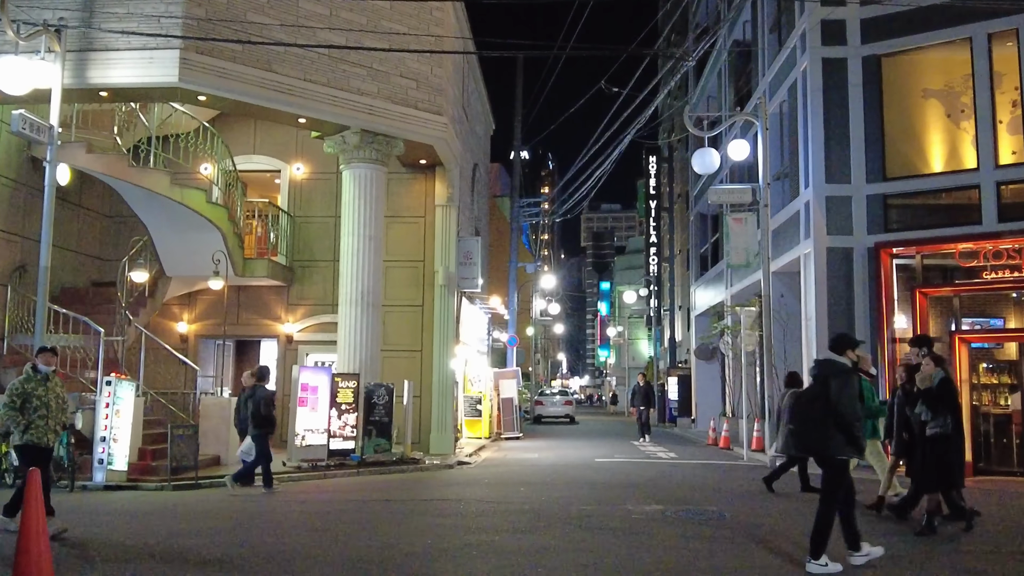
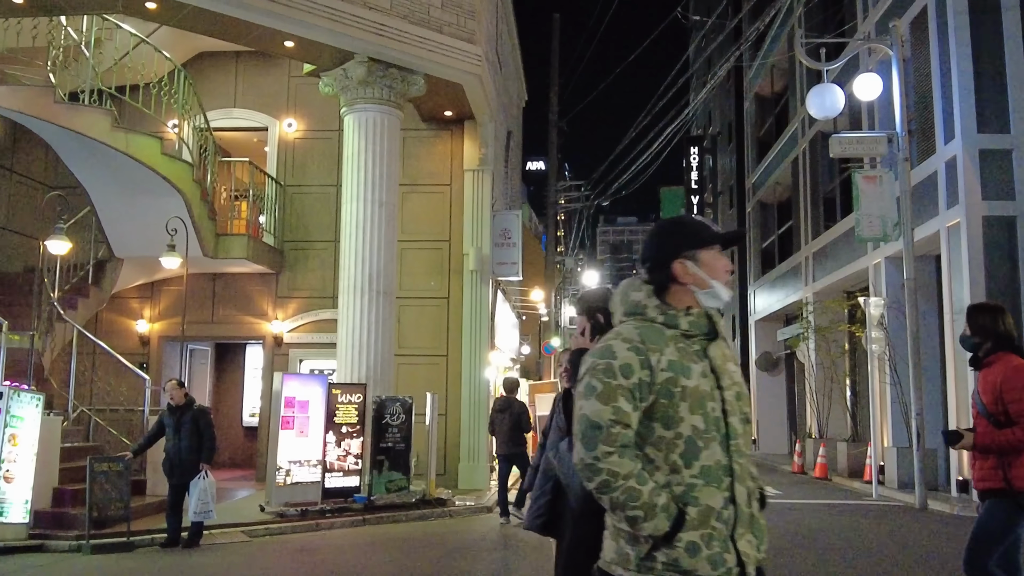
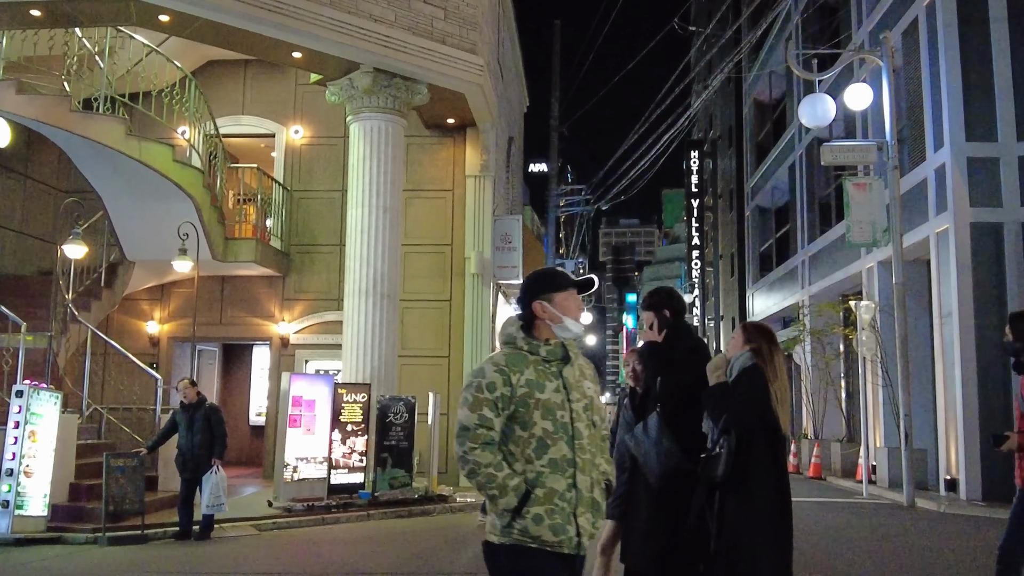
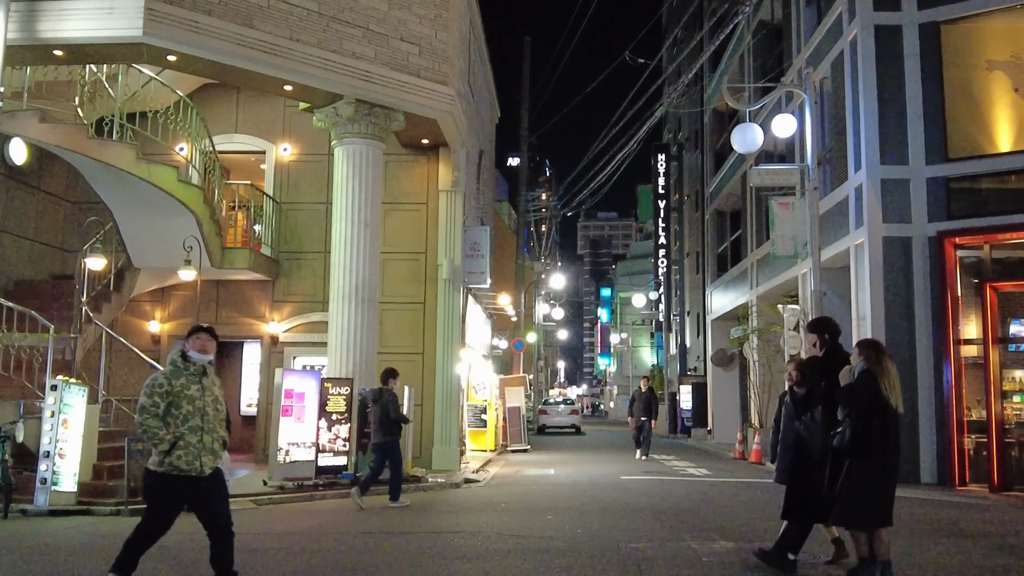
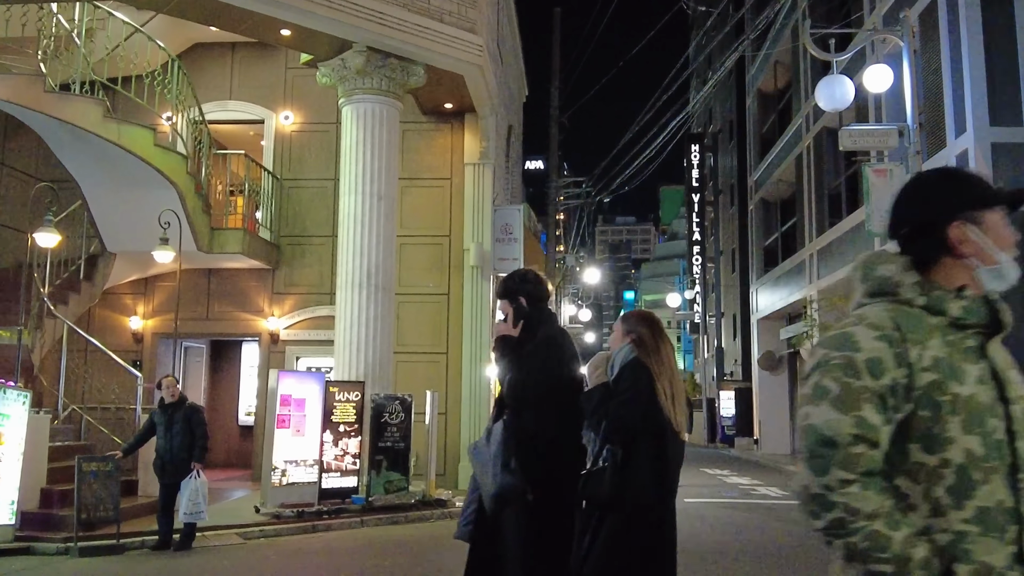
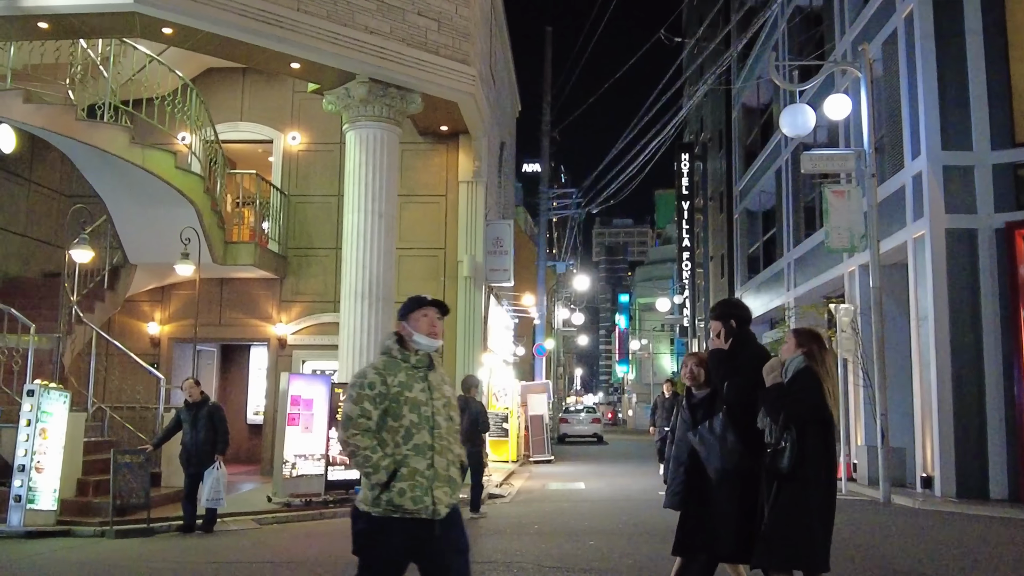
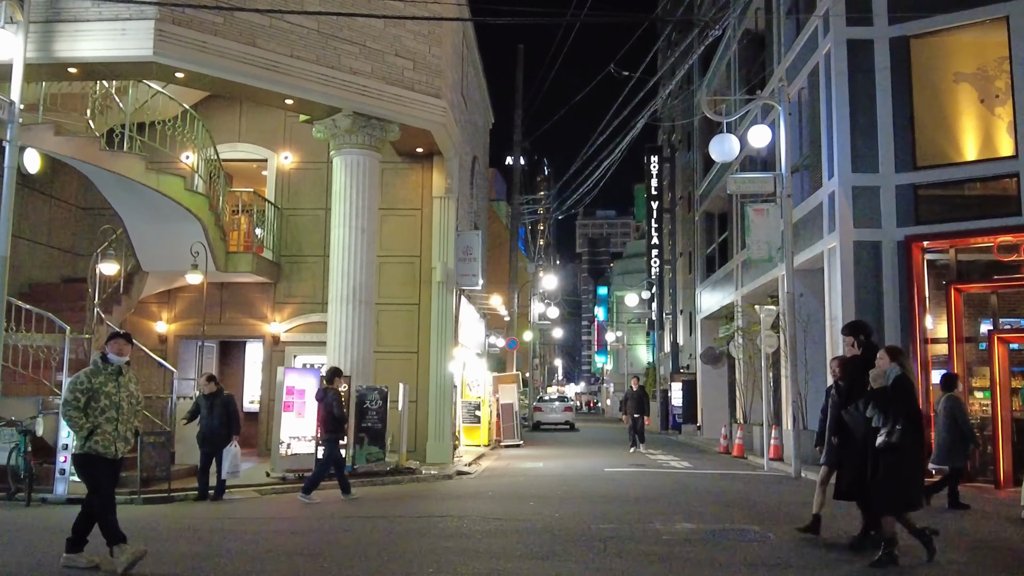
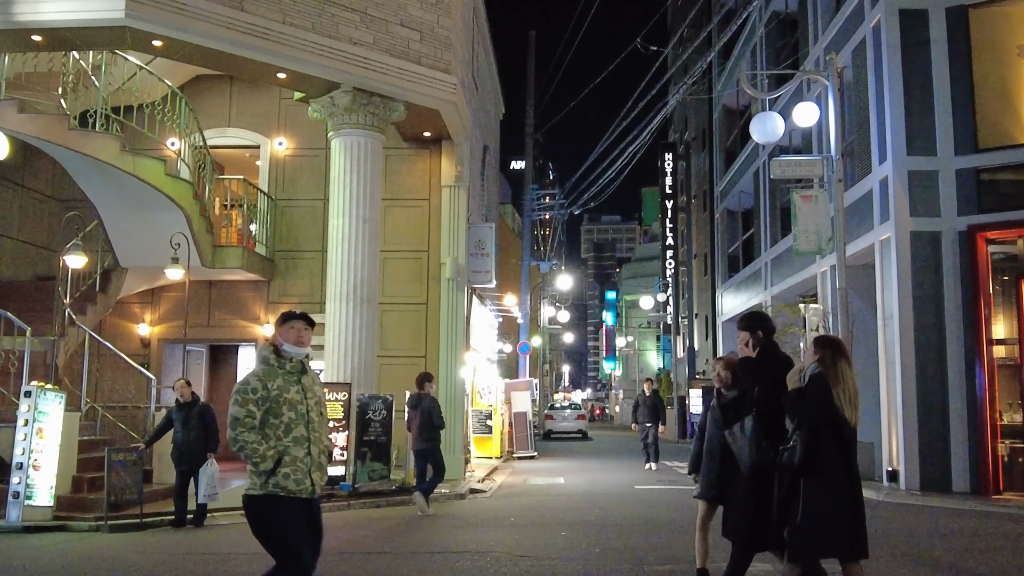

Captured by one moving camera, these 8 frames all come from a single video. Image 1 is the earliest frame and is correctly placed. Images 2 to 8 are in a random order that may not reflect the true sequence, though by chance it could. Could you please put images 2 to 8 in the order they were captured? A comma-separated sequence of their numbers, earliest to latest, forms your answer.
7, 4, 8, 6, 3, 2, 5
